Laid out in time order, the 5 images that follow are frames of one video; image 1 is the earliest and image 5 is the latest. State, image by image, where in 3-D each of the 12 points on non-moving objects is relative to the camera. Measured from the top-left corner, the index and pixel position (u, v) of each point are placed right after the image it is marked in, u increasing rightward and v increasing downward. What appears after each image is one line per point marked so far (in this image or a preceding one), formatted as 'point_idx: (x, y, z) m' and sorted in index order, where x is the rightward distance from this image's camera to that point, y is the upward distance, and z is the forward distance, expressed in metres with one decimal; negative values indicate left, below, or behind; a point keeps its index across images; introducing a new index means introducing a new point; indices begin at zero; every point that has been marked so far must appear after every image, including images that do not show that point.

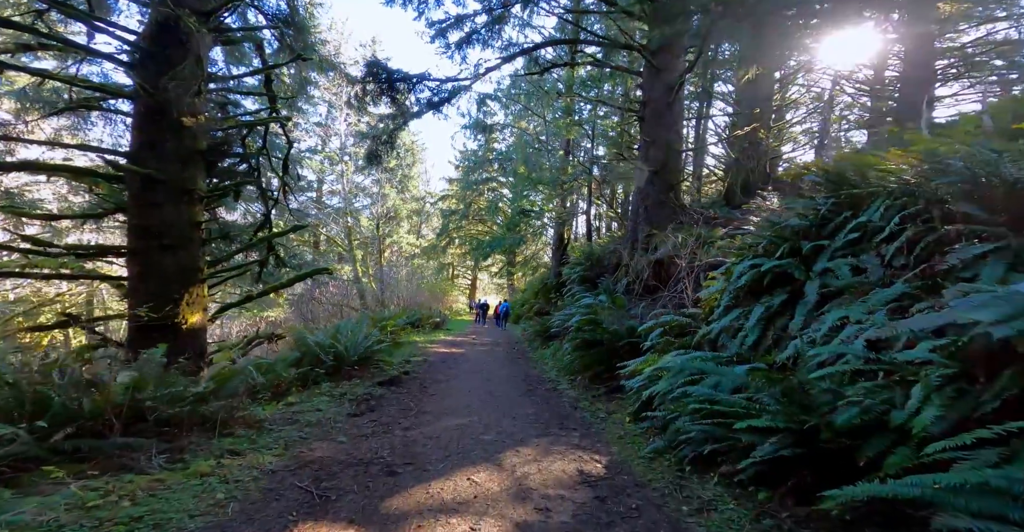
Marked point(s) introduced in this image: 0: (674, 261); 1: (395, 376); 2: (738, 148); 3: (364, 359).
0: (+2.4, 0.0, +7.8) m
1: (-1.5, -1.4, +6.7) m
2: (+5.4, +2.8, +12.4) m
3: (-2.0, -1.2, +6.9) m
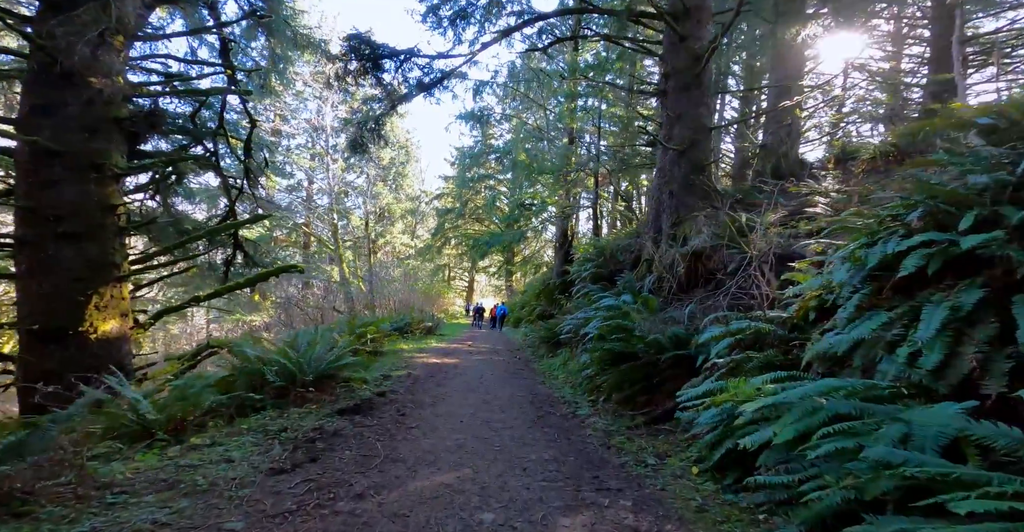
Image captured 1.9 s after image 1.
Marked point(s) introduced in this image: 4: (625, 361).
0: (+2.5, +0.1, +6.3) m
1: (-1.5, -1.3, +5.2) m
2: (+5.4, +2.8, +10.9) m
3: (-1.9, -1.1, +5.3) m
4: (+1.1, -0.9, +5.0) m
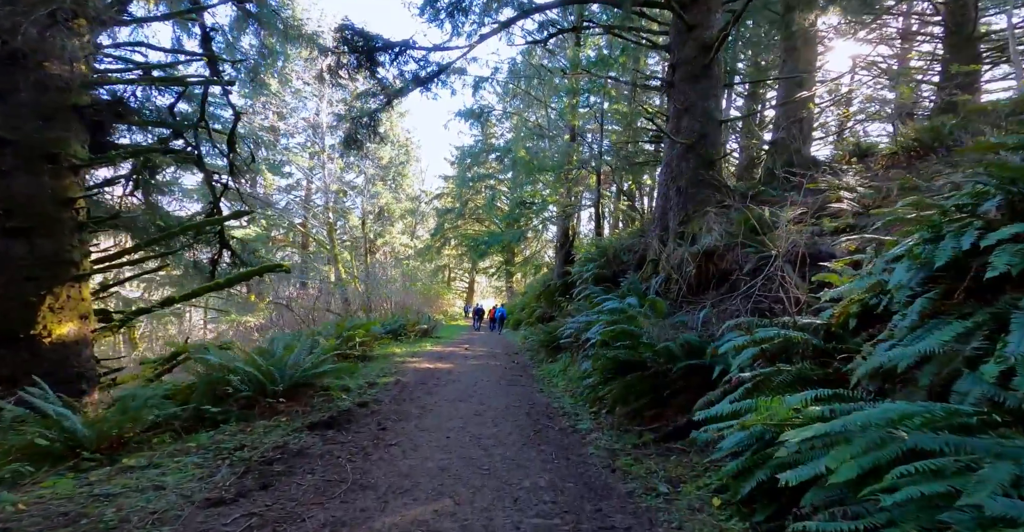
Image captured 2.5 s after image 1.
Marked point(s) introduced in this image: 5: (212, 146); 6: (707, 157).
0: (+2.4, +0.1, +5.8) m
1: (-1.5, -1.3, +4.7) m
2: (+5.3, +2.8, +10.4) m
3: (-2.0, -1.1, +4.8) m
4: (+1.1, -0.9, +4.6) m
5: (-5.0, +2.0, +8.8) m
6: (+3.0, +1.7, +8.0) m
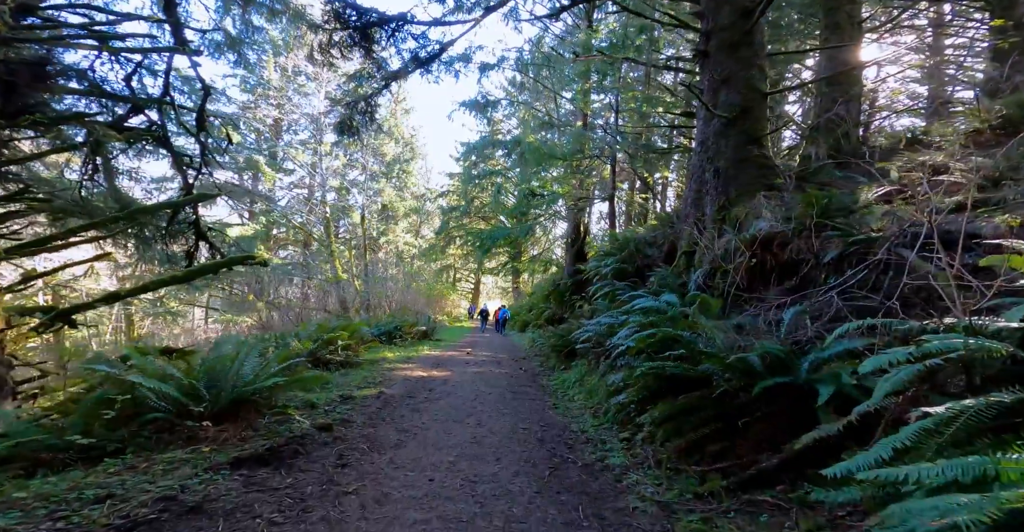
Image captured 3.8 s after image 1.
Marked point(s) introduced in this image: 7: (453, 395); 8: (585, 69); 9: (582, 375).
0: (+2.5, +0.2, +4.6) m
1: (-1.5, -1.2, +3.5) m
2: (+5.5, +2.9, +9.2) m
3: (-1.9, -1.0, +3.7) m
4: (+1.1, -0.8, +3.4) m
5: (-4.9, +2.2, +7.7) m
6: (+3.1, +1.8, +6.8) m
7: (-0.7, -1.4, +5.7) m
8: (+2.0, +5.5, +14.3) m
9: (+0.9, -1.3, +6.4) m
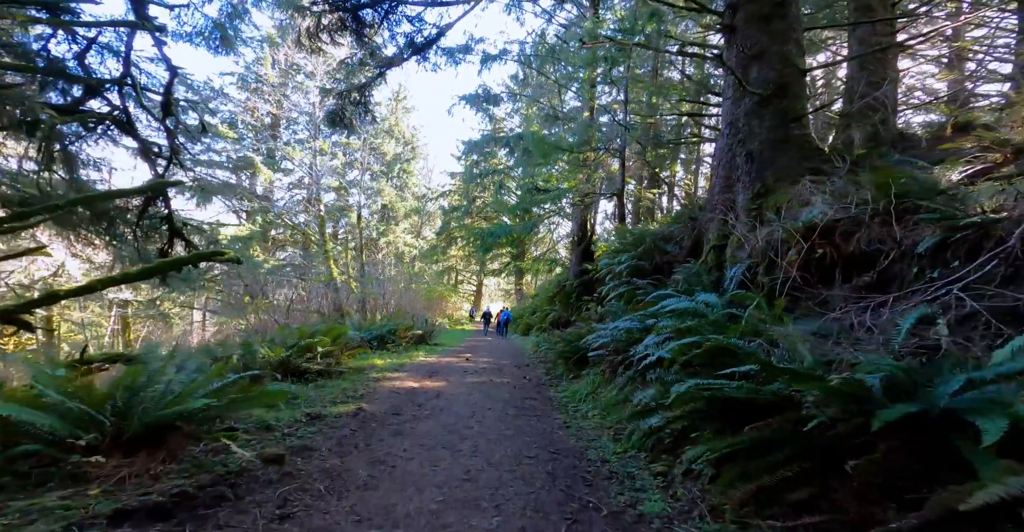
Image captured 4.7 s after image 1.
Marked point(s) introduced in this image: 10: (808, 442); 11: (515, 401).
0: (+2.5, +0.3, +3.7) m
1: (-1.4, -1.1, +2.7) m
2: (+5.6, +2.9, +8.3) m
3: (-1.9, -0.9, +2.9) m
4: (+1.1, -0.7, +2.5) m
5: (-4.9, +2.2, +6.9) m
6: (+3.2, +1.8, +6.0) m
7: (-0.6, -1.4, +4.8) m
8: (+2.1, +5.5, +13.4) m
9: (+0.9, -1.3, +5.5) m
10: (+1.2, -0.7, +2.1) m
11: (0.0, -1.5, +5.6) m
